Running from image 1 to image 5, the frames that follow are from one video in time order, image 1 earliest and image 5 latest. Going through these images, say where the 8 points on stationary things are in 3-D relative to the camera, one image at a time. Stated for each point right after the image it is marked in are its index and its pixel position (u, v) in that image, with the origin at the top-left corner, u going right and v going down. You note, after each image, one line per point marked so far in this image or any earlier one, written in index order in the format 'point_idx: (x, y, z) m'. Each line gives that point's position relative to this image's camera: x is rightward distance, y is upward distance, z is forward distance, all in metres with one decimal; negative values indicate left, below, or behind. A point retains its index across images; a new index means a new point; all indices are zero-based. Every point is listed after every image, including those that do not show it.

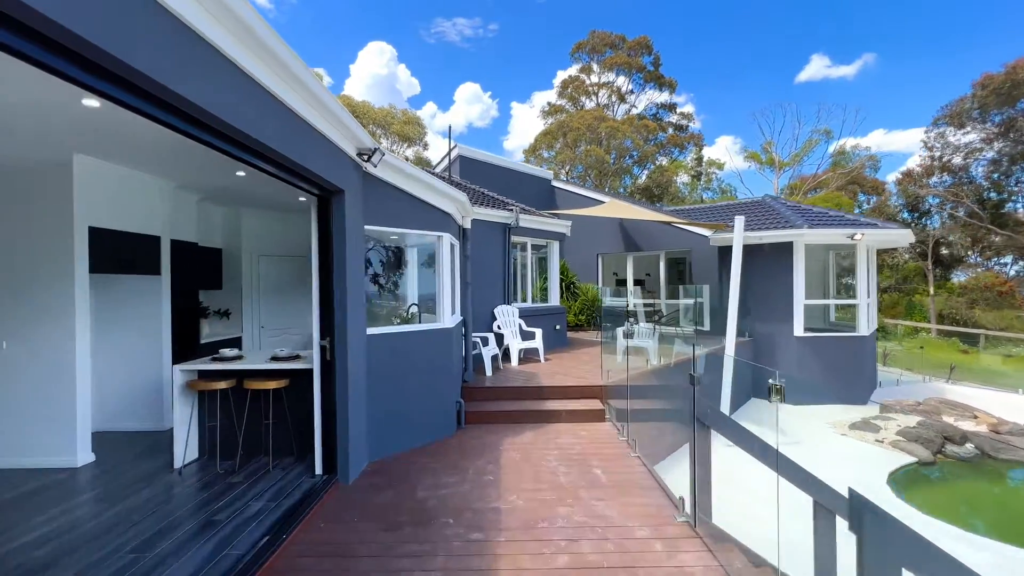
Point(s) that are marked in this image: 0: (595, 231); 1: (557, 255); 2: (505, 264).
0: (+2.3, +1.6, +13.9) m
1: (+0.9, +0.6, +10.0) m
2: (-0.1, +0.4, +8.6) m
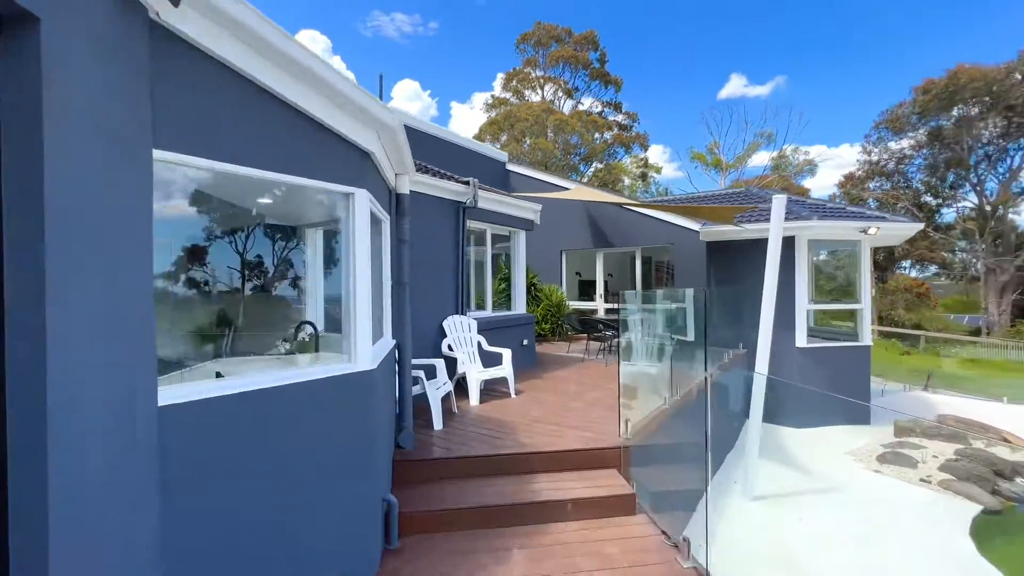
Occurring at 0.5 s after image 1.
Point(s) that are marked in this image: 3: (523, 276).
0: (+1.1, +1.5, +11.7) m
1: (+0.2, +0.6, +7.8) m
2: (-0.6, +0.4, +6.2) m
3: (+0.2, +0.2, +7.8) m
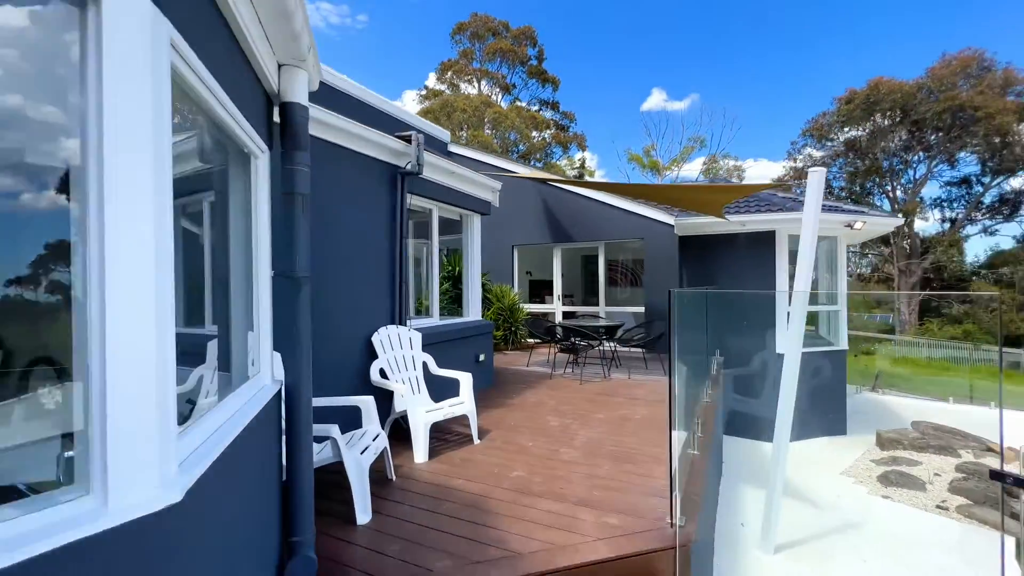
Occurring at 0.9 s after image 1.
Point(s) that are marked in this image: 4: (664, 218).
0: (-0.1, +1.5, +10.2) m
1: (-0.4, +0.6, +6.2) m
2: (-1.0, +0.4, +4.5) m
3: (-0.4, +0.2, +6.2) m
4: (+2.4, +1.2, +8.5) m
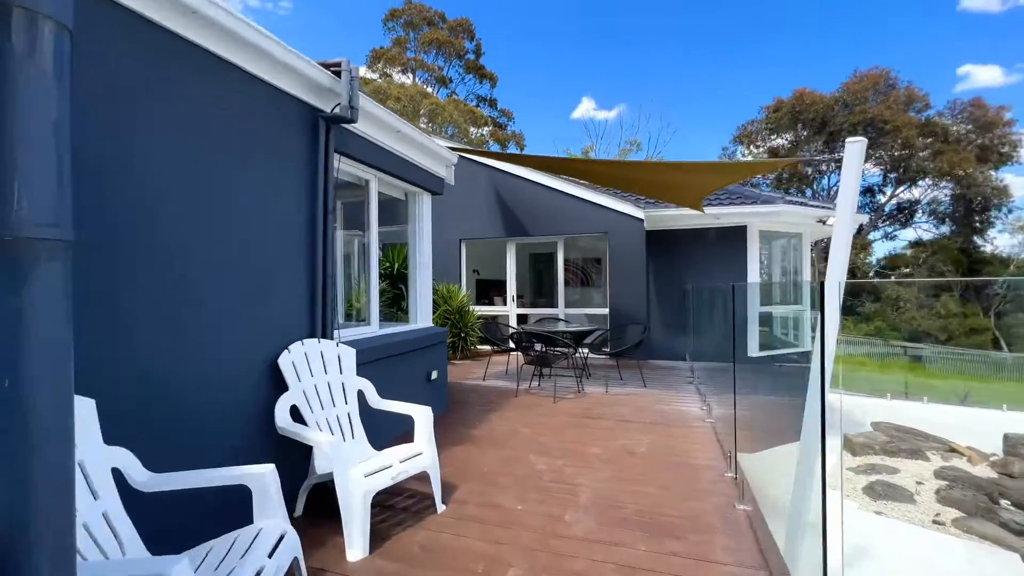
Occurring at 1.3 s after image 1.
0: (-1.0, +1.5, +9.0) m
1: (-0.8, +0.6, +5.0) m
2: (-1.2, +0.4, +3.2) m
3: (-0.8, +0.2, +5.0) m
4: (+1.7, +1.2, +7.7) m
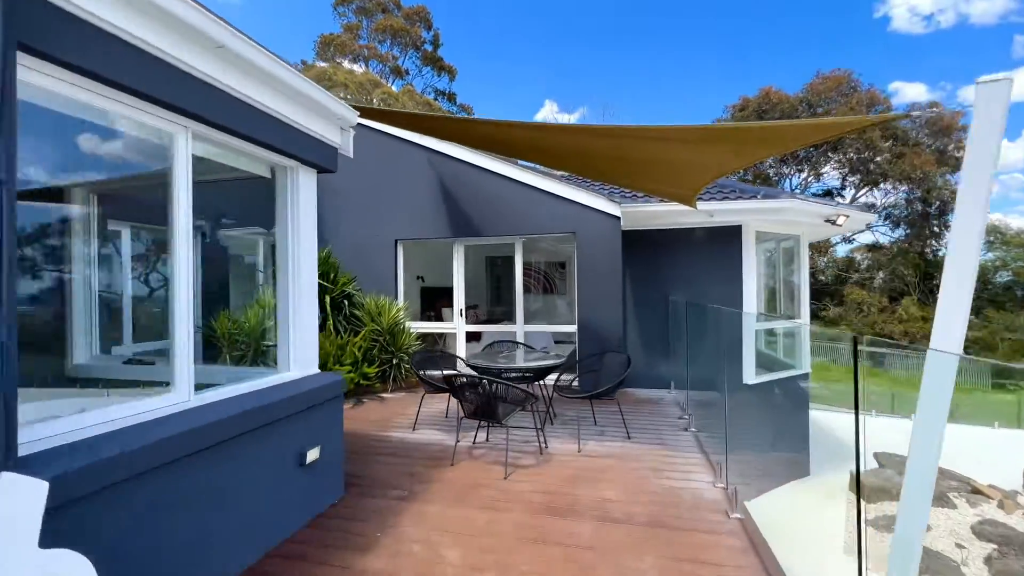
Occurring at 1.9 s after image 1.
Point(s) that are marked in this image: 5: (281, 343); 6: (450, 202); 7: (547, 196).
0: (-1.8, +1.3, +7.4) m
1: (-1.3, +0.4, +3.3) m
2: (-1.6, +0.2, +1.6) m
3: (-1.3, 0.0, +3.3) m
4: (+1.0, +1.0, +6.2) m
5: (-1.4, -0.3, +3.3) m
6: (-0.8, +1.2, +7.0) m
7: (+0.4, +1.2, +6.5) m
